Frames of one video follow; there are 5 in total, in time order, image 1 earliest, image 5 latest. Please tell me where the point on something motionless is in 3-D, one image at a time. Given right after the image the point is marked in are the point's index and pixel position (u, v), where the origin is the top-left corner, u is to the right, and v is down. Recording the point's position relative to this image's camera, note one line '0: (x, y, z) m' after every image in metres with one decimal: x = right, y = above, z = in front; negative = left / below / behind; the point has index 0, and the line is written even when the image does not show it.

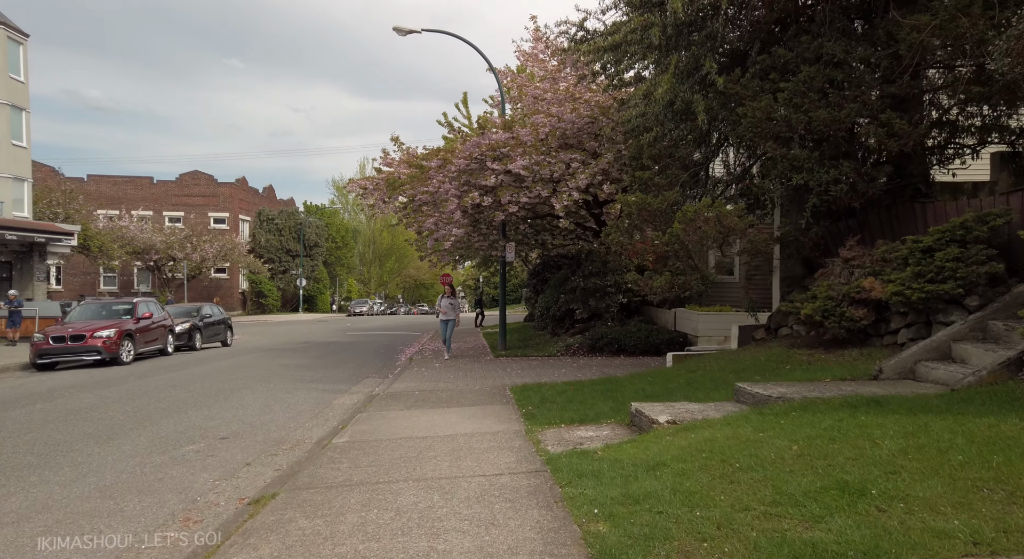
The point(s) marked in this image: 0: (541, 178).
0: (+0.6, +2.2, +14.6) m
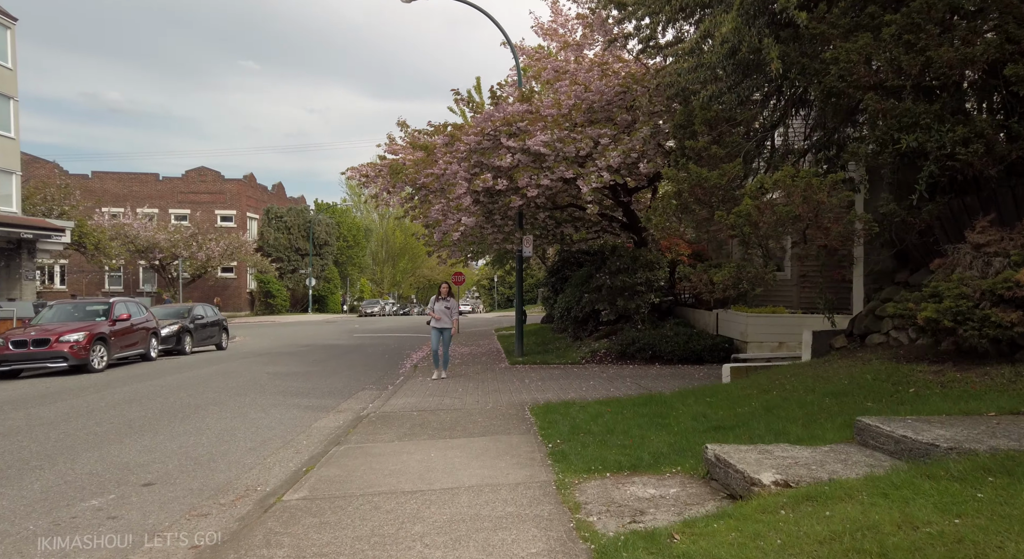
0: (+1.0, +2.3, +12.5) m
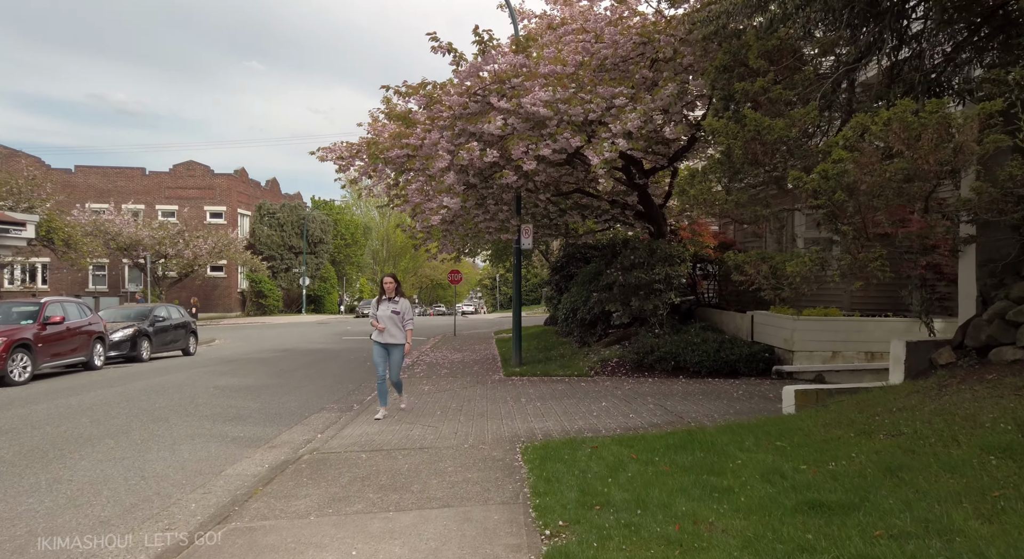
0: (+0.9, +2.4, +10.0) m
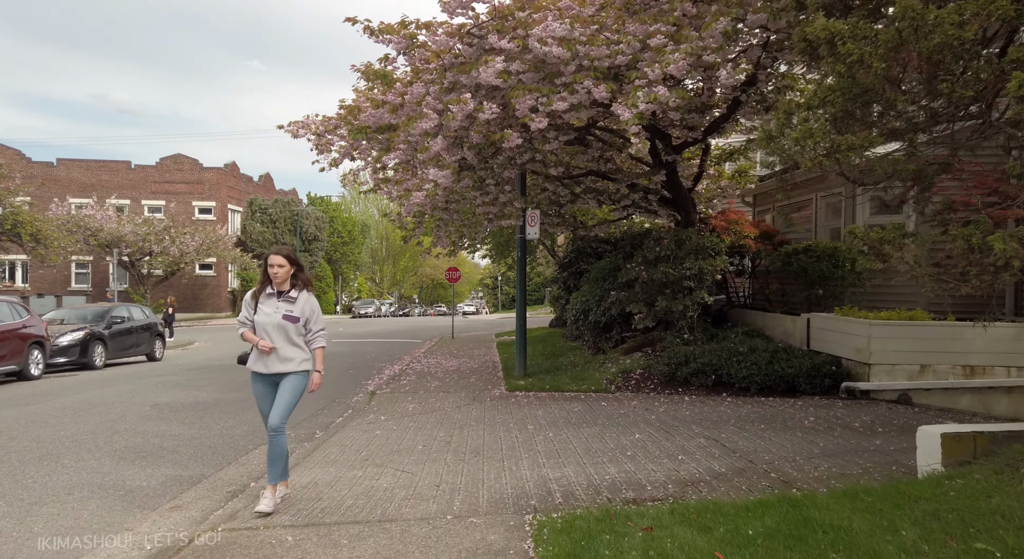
0: (+0.9, +2.5, +7.8) m
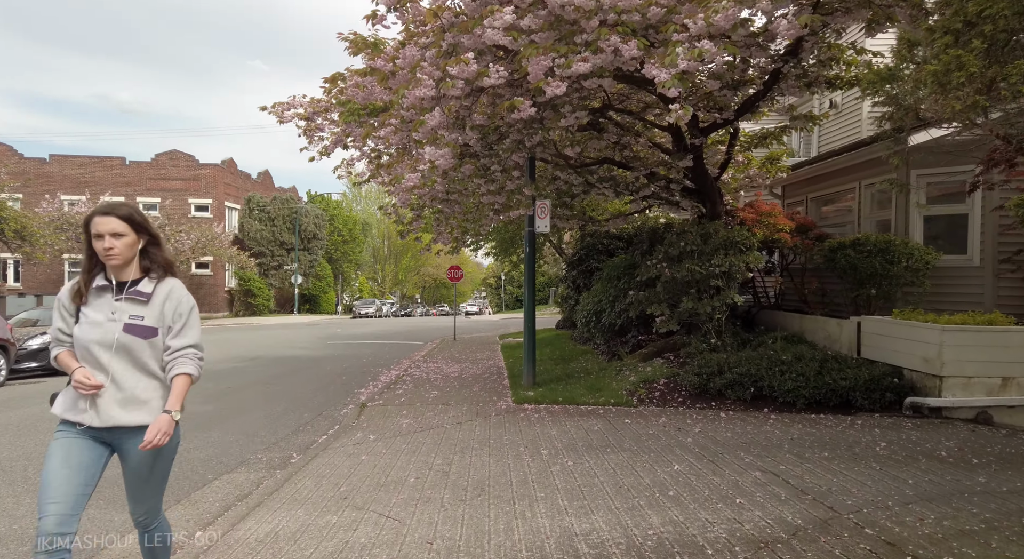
0: (+1.0, +2.5, +6.5) m
